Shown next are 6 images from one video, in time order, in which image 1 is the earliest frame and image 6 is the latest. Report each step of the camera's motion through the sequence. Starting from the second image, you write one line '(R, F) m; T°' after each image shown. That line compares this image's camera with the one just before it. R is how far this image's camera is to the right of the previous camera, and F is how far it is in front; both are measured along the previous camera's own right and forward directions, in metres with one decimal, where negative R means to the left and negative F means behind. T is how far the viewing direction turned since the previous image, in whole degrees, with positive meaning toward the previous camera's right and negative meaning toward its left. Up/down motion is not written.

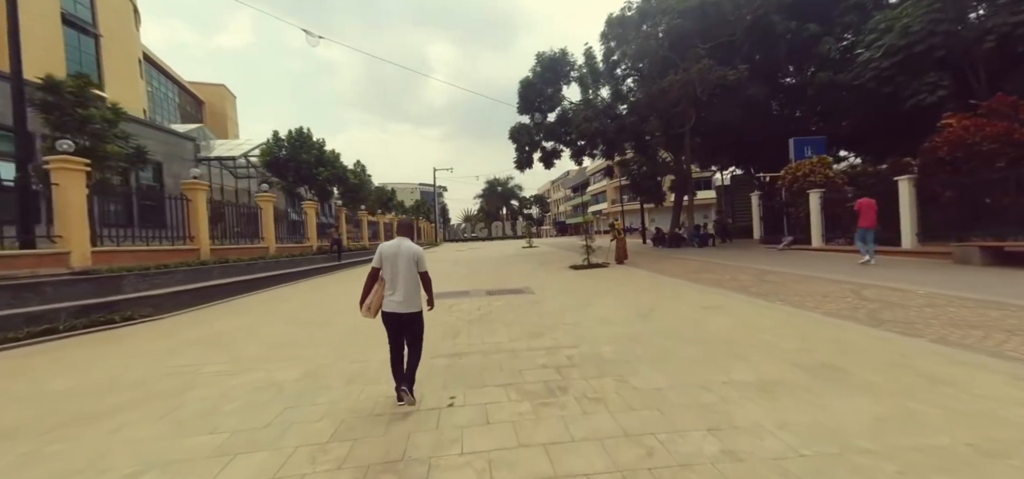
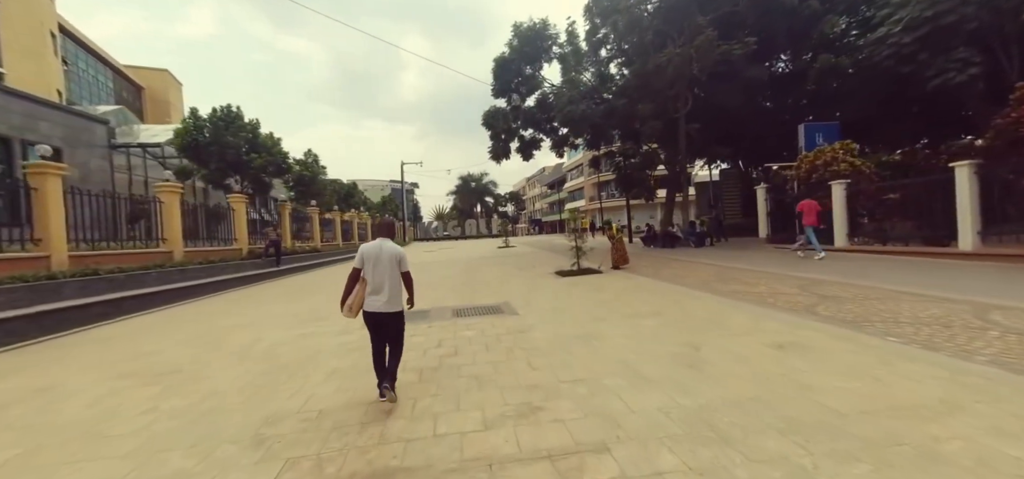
(0.0, +2.6) m; +4°
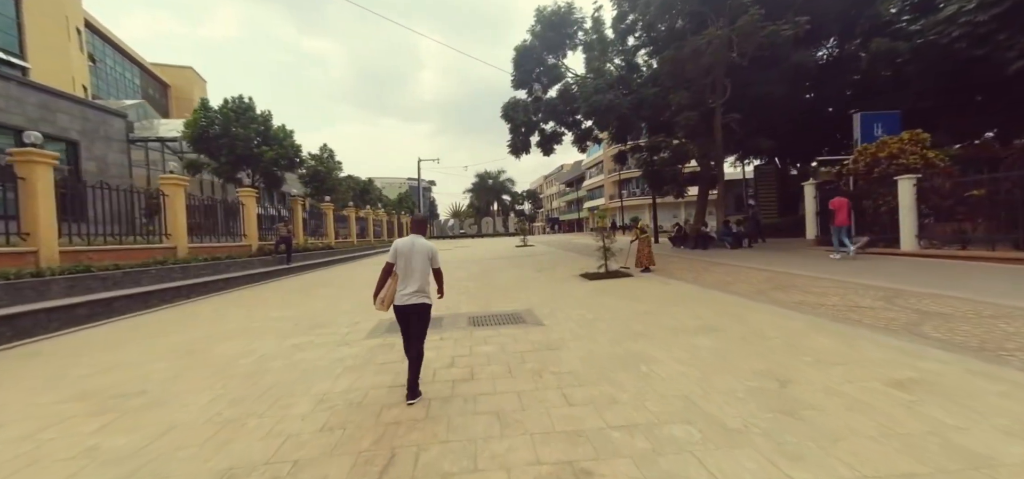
(-0.2, +1.0) m; -3°
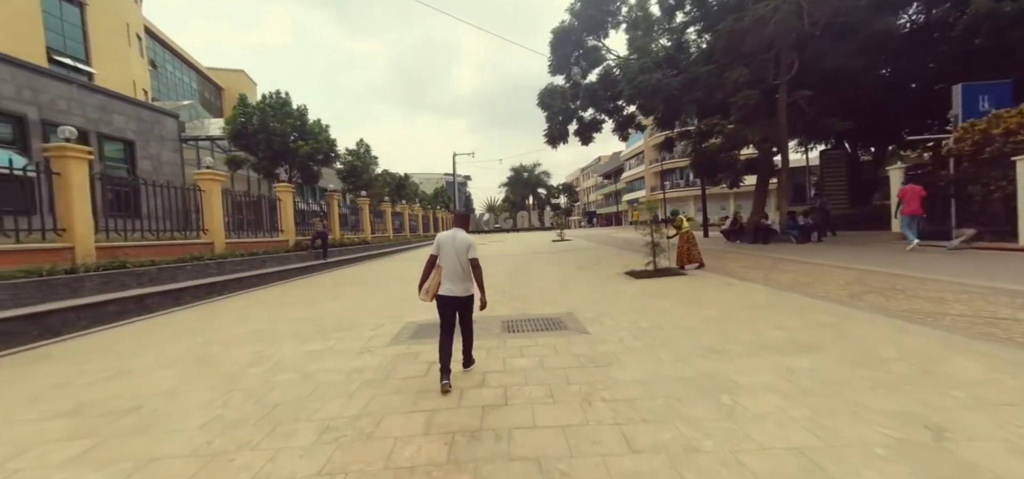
(-0.1, +0.8) m; -6°
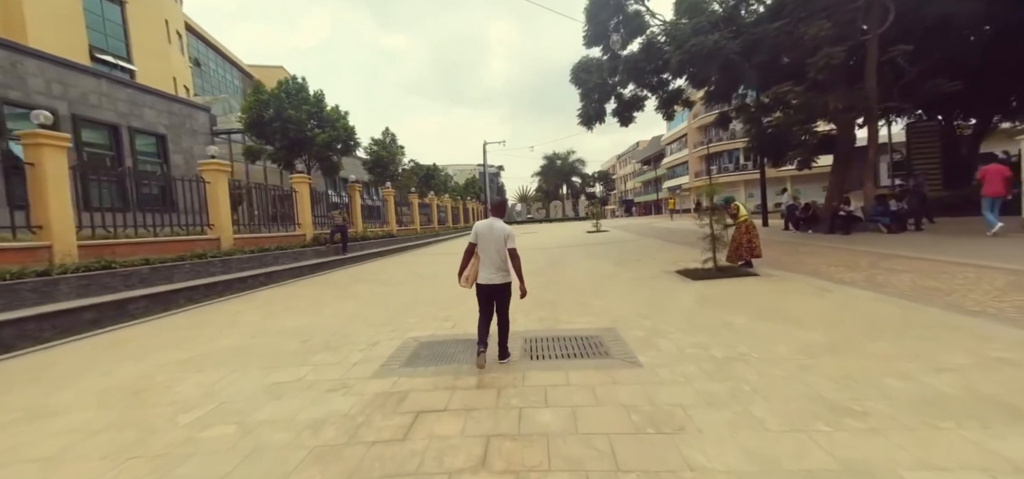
(+0.1, +1.5) m; -5°
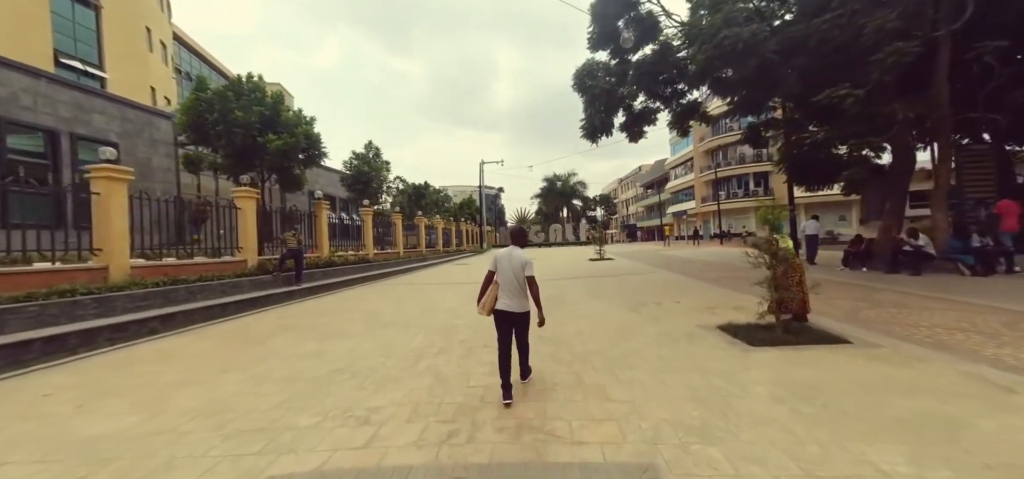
(+0.4, +2.4) m; 0°
